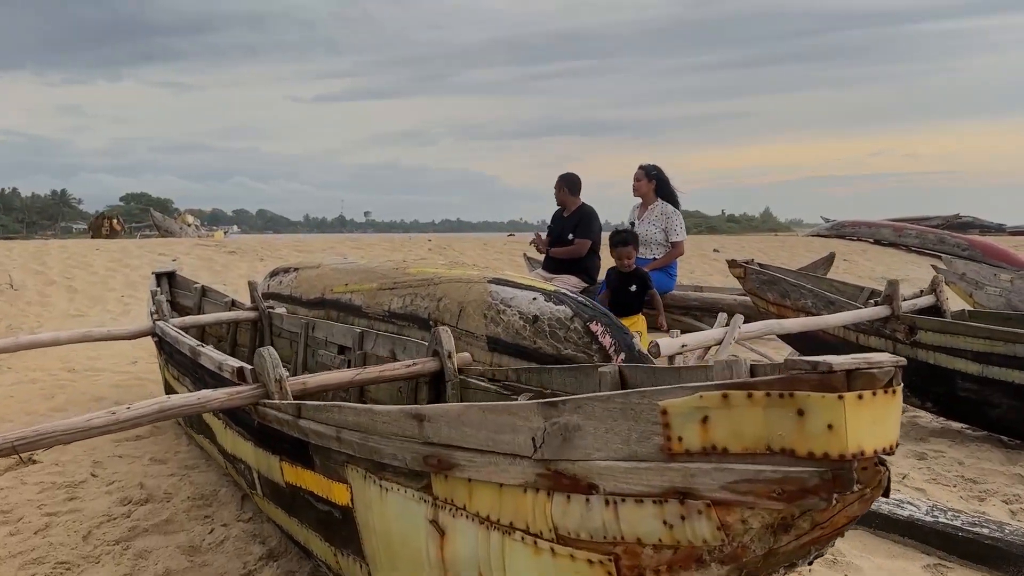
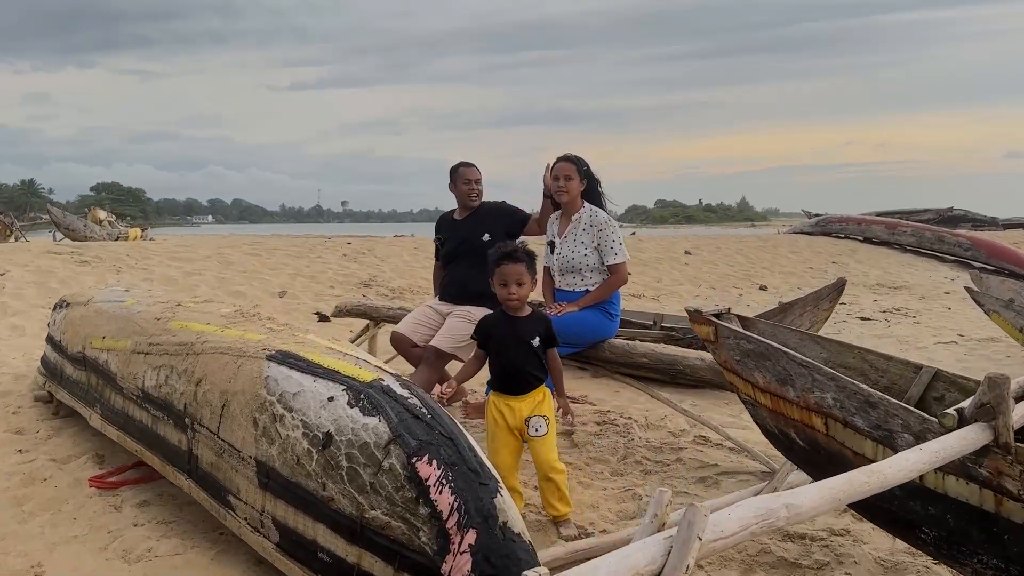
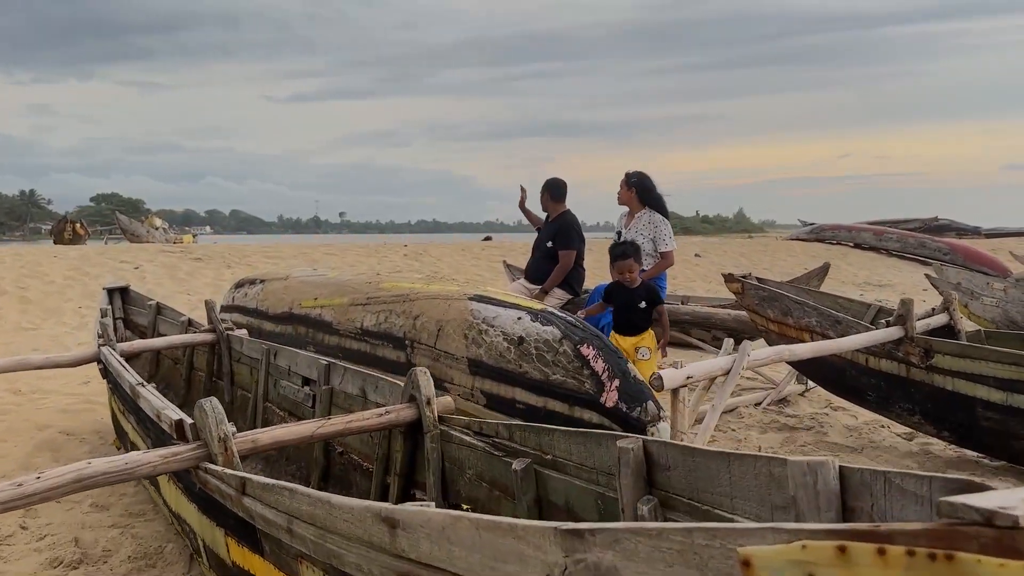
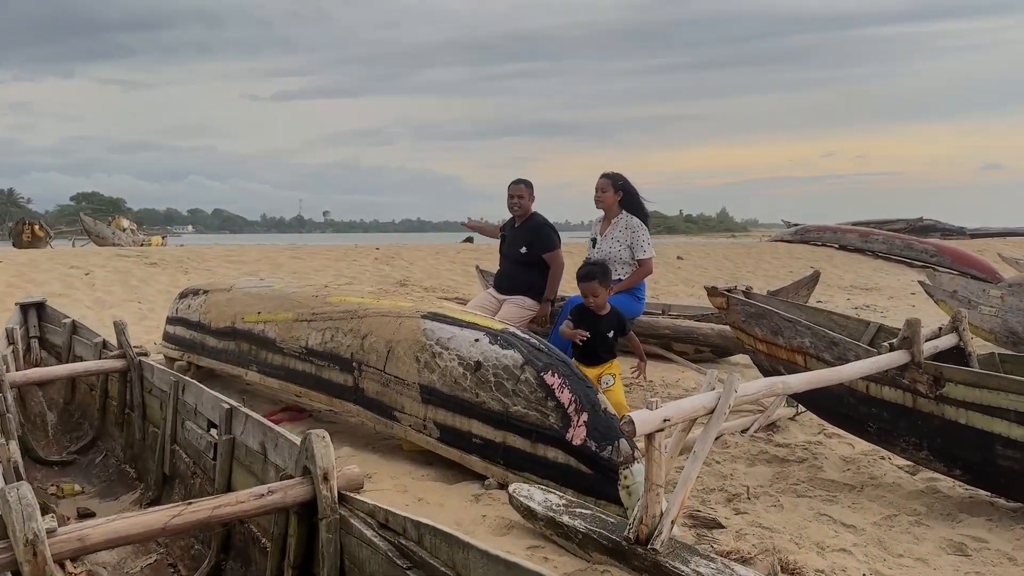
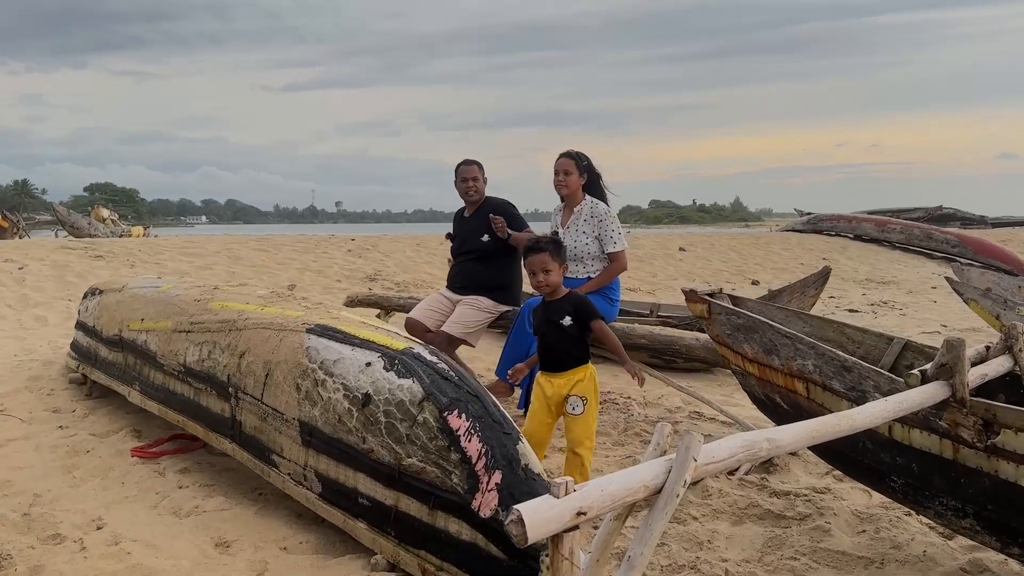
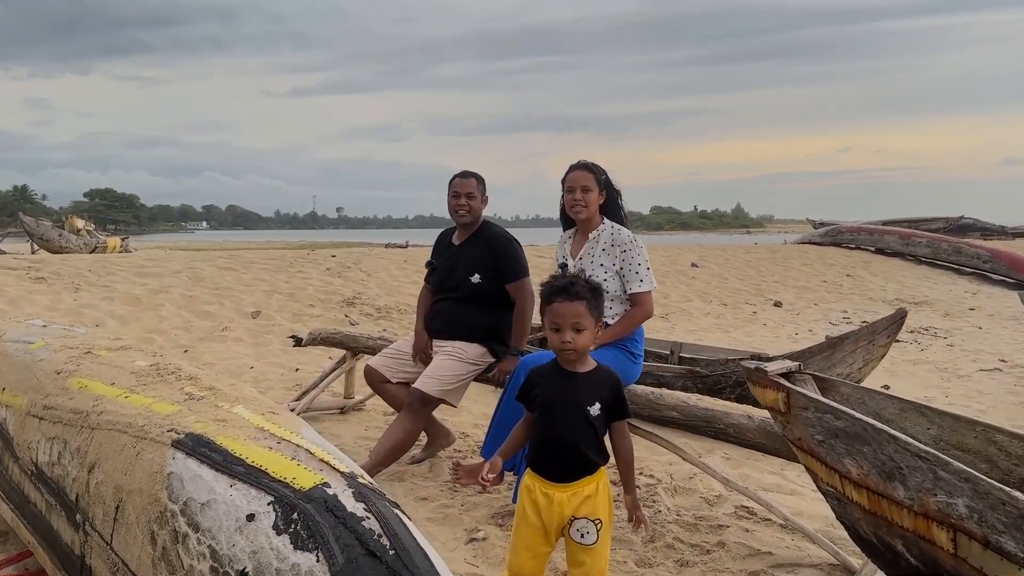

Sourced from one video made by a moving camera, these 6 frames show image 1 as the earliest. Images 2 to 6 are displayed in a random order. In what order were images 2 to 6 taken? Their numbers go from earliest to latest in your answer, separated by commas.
3, 4, 5, 2, 6
